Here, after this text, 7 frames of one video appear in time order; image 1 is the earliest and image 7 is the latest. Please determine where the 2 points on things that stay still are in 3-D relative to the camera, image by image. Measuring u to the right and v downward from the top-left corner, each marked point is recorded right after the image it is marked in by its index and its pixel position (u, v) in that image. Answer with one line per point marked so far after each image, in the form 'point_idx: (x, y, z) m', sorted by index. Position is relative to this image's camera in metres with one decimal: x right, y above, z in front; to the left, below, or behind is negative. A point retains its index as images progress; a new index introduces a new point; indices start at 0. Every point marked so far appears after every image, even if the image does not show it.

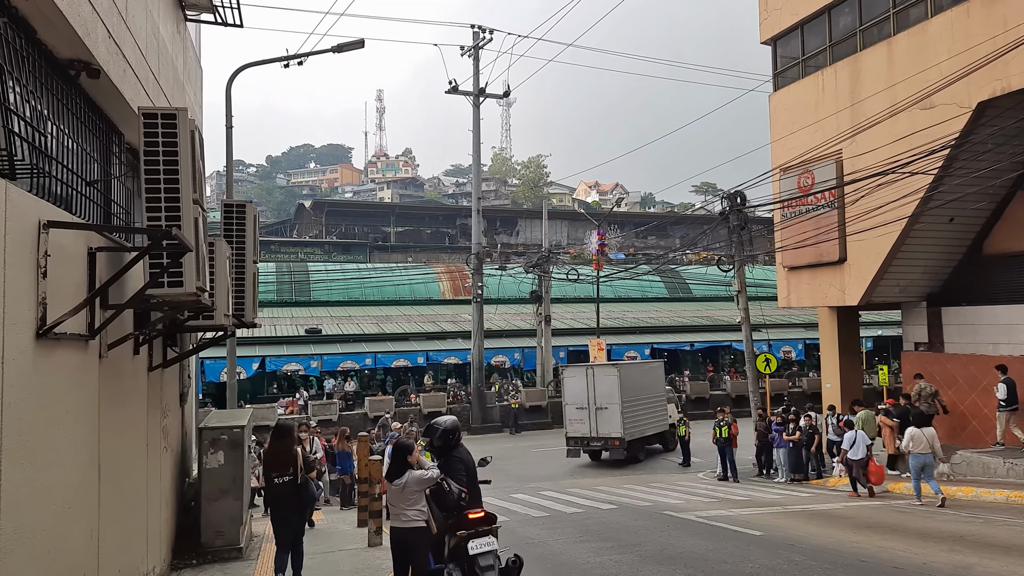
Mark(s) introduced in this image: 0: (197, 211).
0: (-2.6, +0.6, +5.8) m
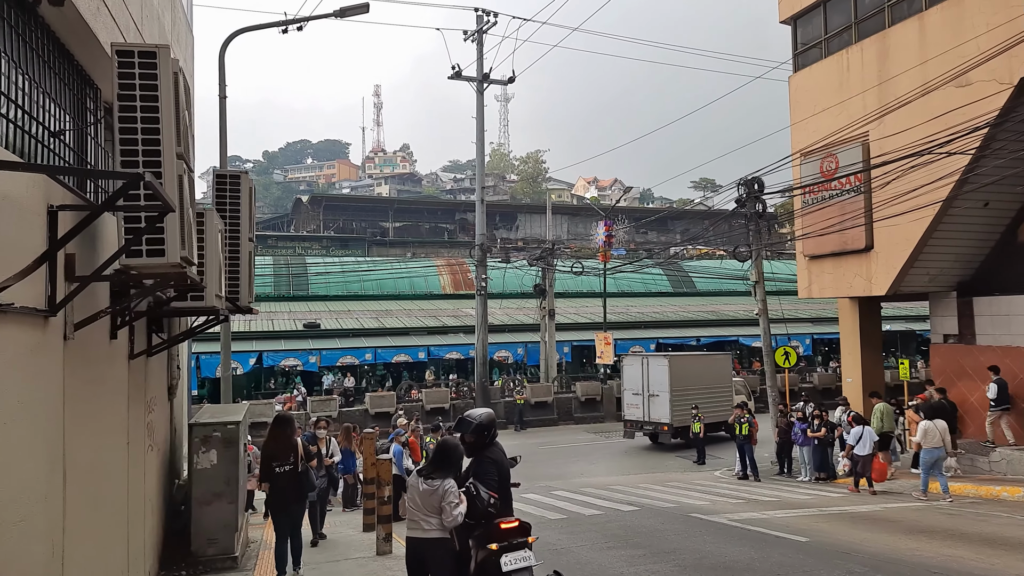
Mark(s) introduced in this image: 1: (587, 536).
0: (-2.3, +0.8, +4.9) m
1: (+1.0, -3.4, +9.8) m
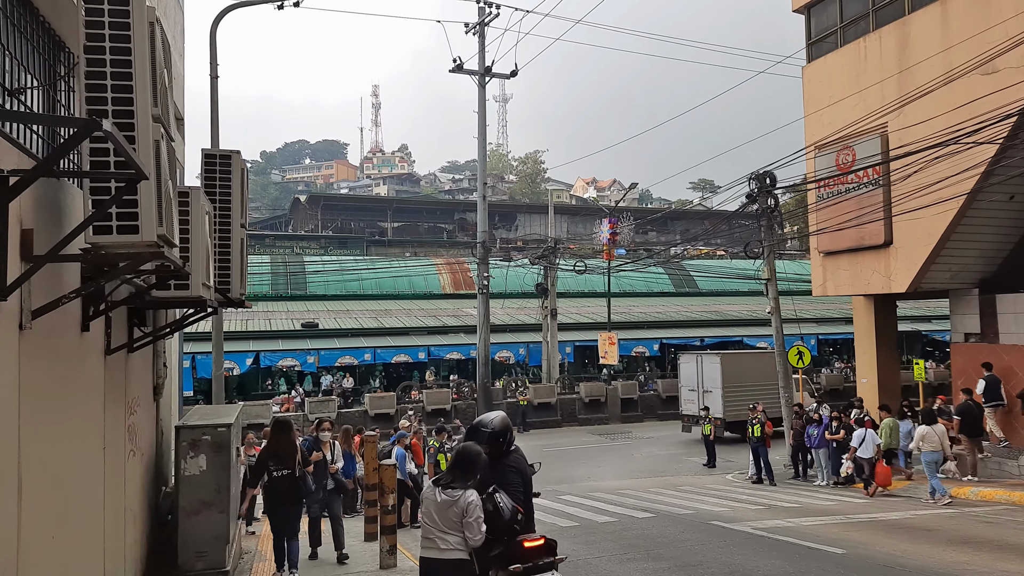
0: (-2.1, +0.9, +4.3) m
1: (+1.2, -3.3, +9.2) m
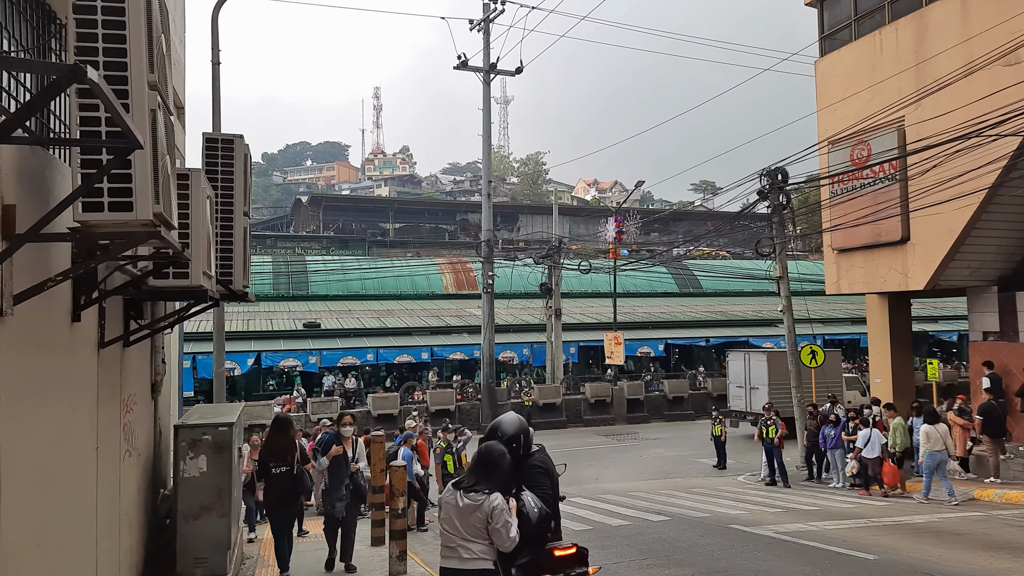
0: (-2.0, +1.0, +3.9) m
1: (+1.3, -3.2, +8.8) m
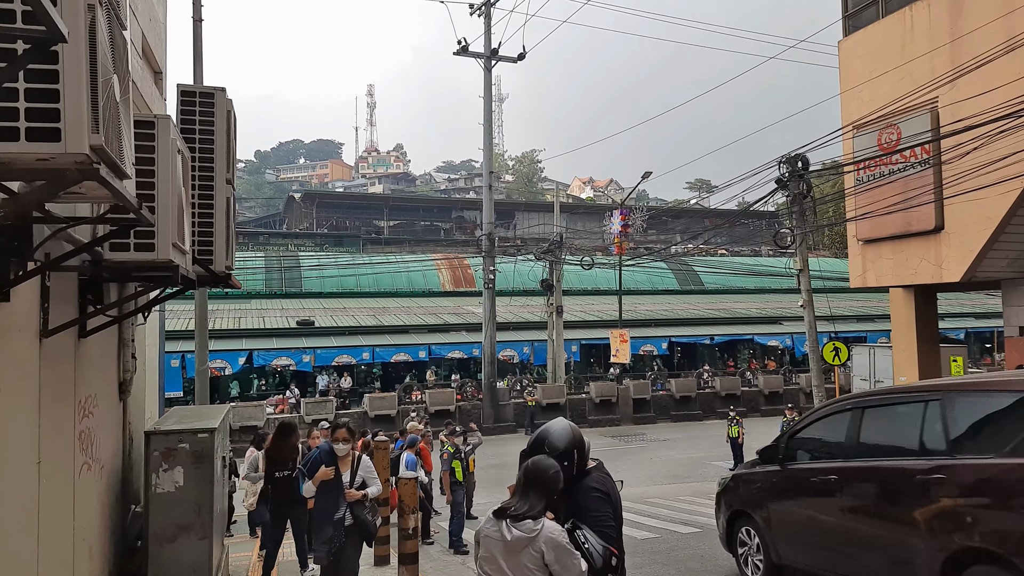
0: (-1.7, +1.2, +2.9) m
1: (+1.6, -3.1, +7.8) m
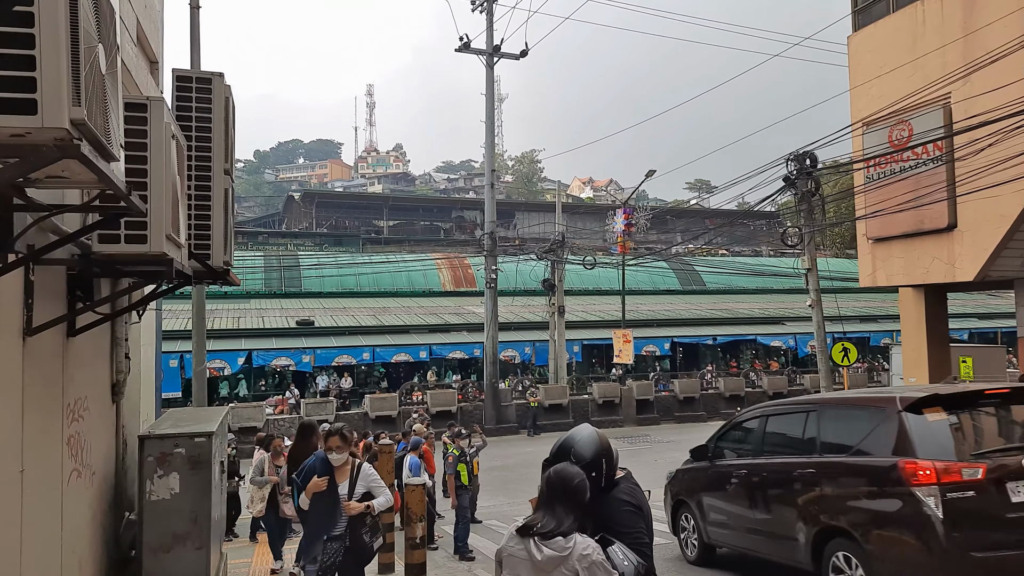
0: (-1.6, +1.2, +2.6) m
1: (+1.7, -3.1, +7.5) m
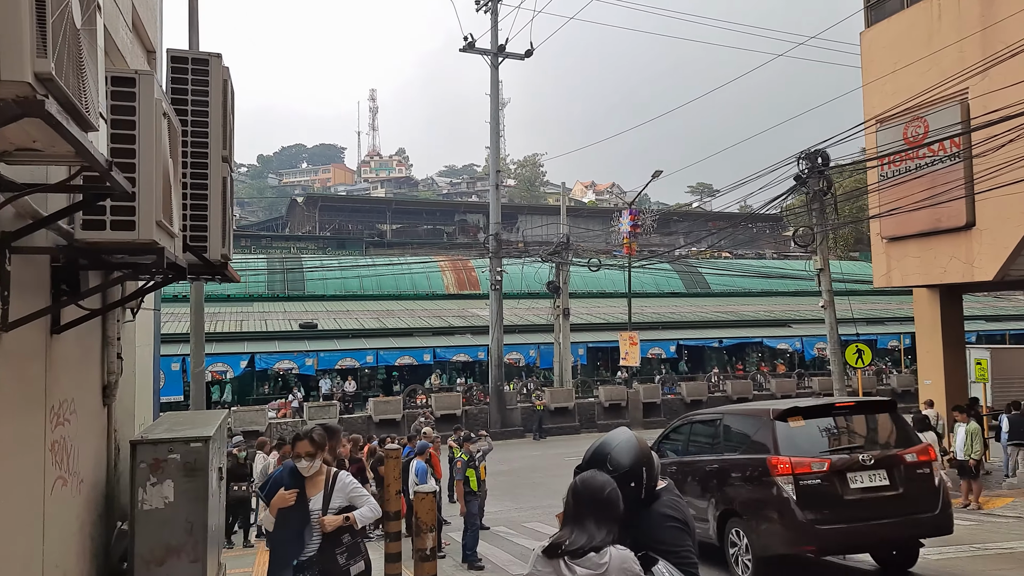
0: (-1.5, +1.2, +2.3) m
1: (+1.8, -3.0, +7.2) m
